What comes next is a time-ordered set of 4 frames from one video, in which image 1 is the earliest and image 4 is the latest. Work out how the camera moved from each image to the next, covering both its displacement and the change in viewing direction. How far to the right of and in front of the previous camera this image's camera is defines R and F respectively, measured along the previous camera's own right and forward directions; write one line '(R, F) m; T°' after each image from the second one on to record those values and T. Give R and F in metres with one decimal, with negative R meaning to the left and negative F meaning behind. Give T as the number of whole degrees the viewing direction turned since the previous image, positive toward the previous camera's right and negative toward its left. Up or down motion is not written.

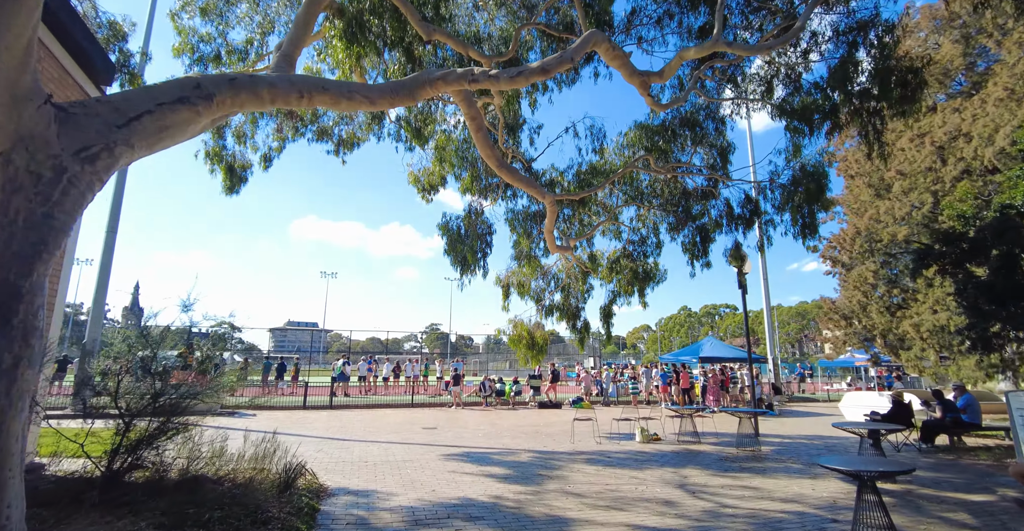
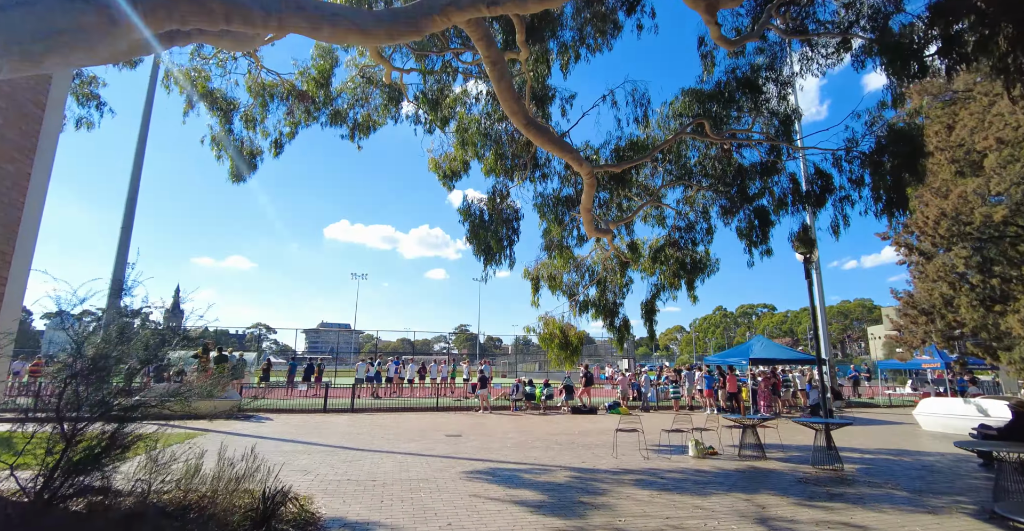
(0.0, +1.5) m; -3°
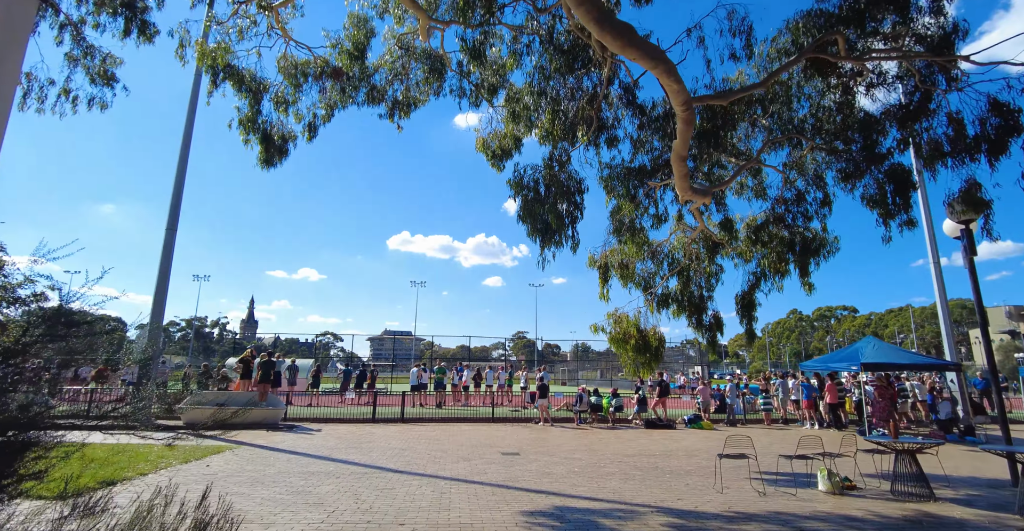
(-0.1, +2.1) m; -6°
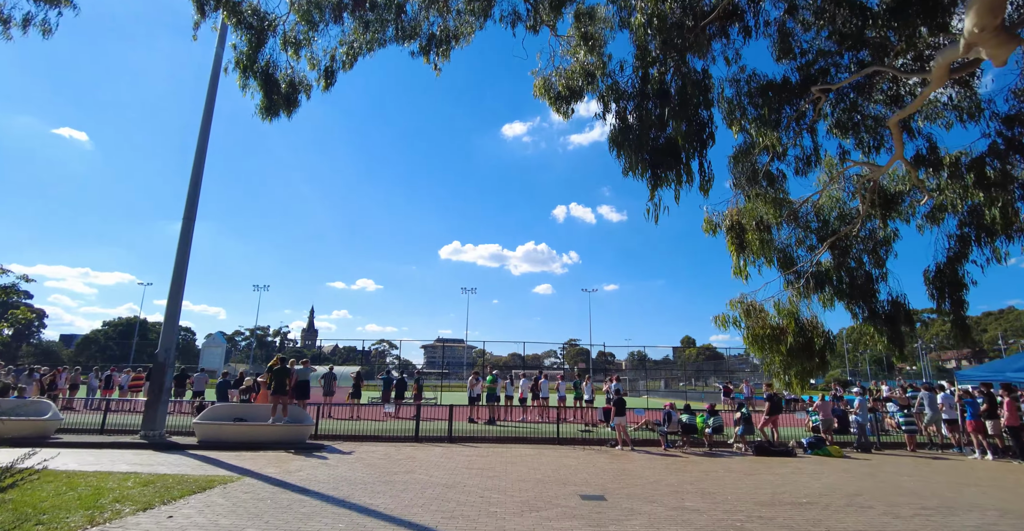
(-0.5, +3.4) m; -5°
